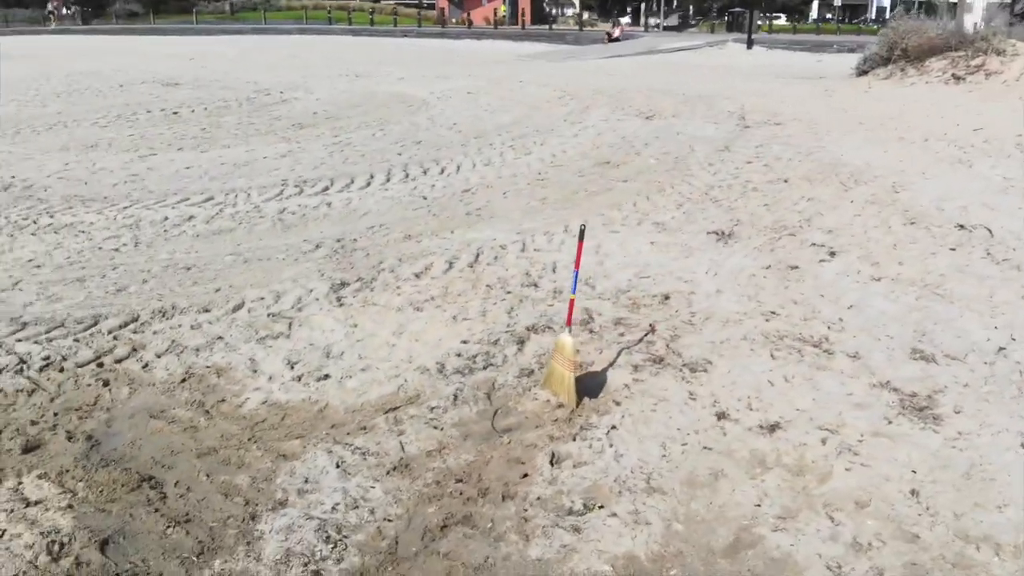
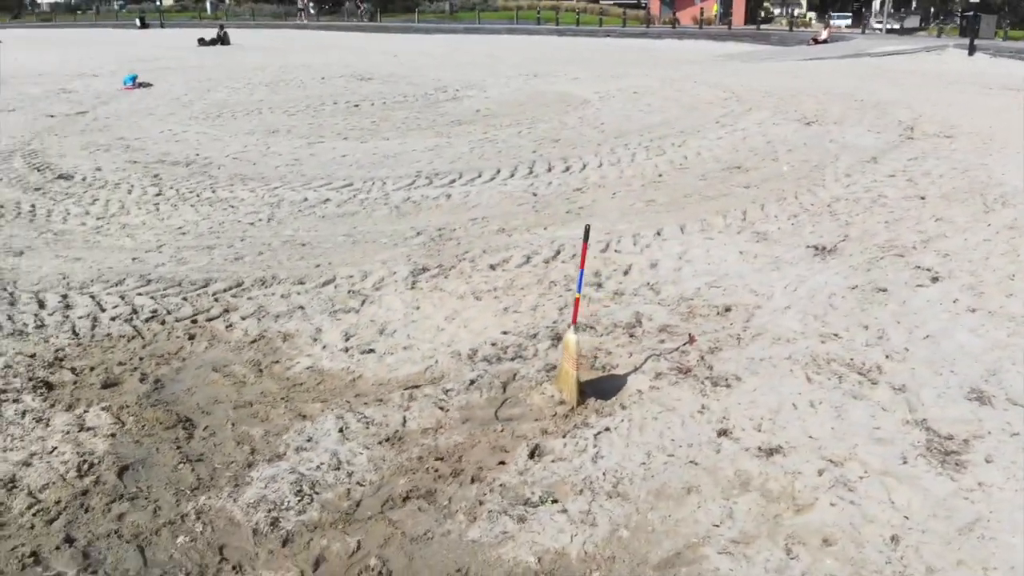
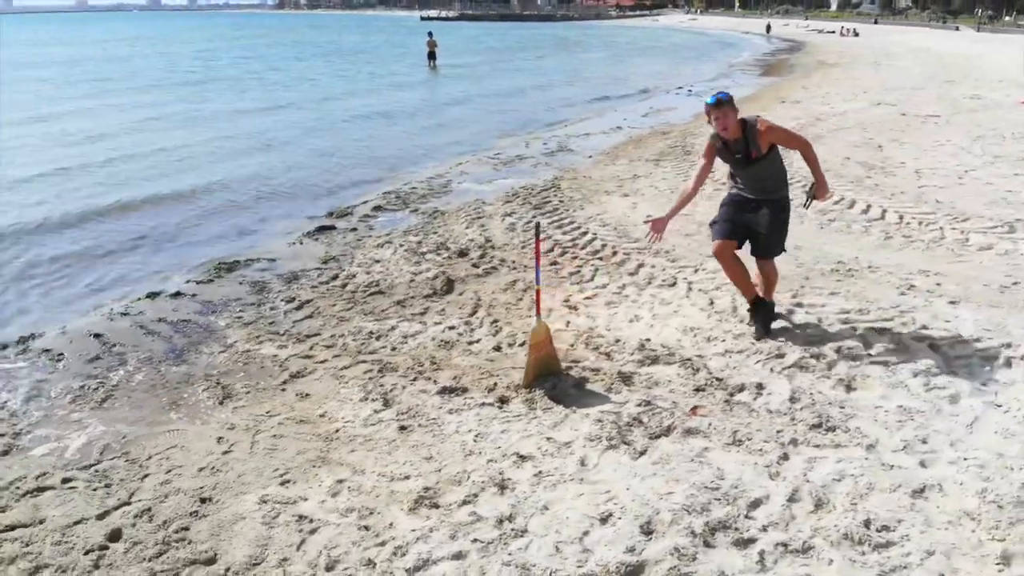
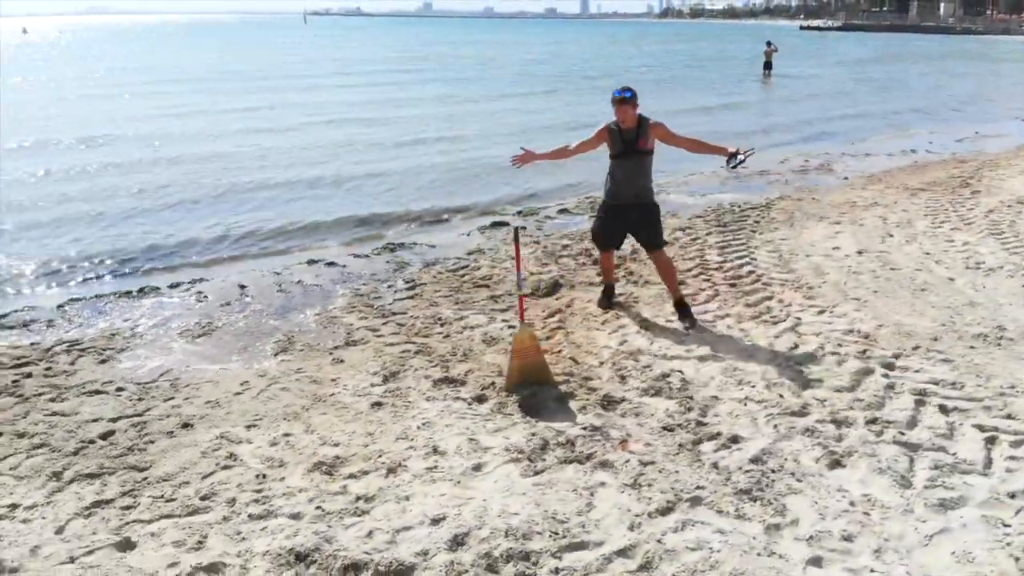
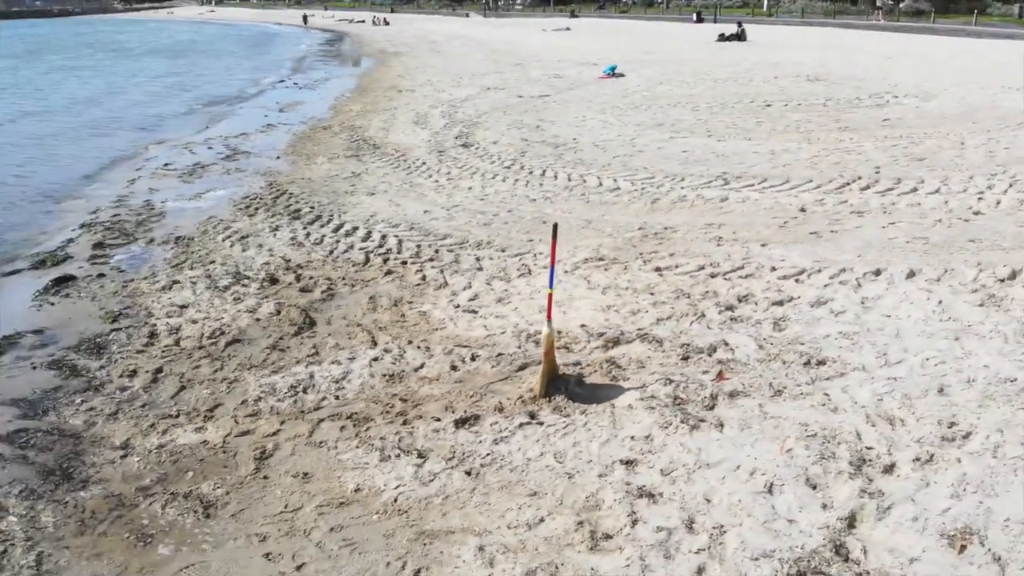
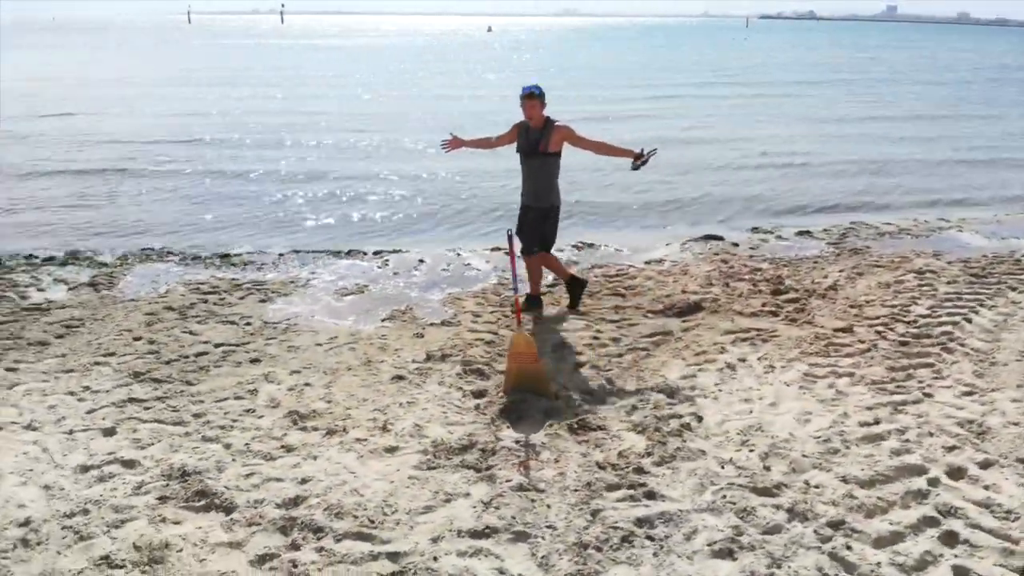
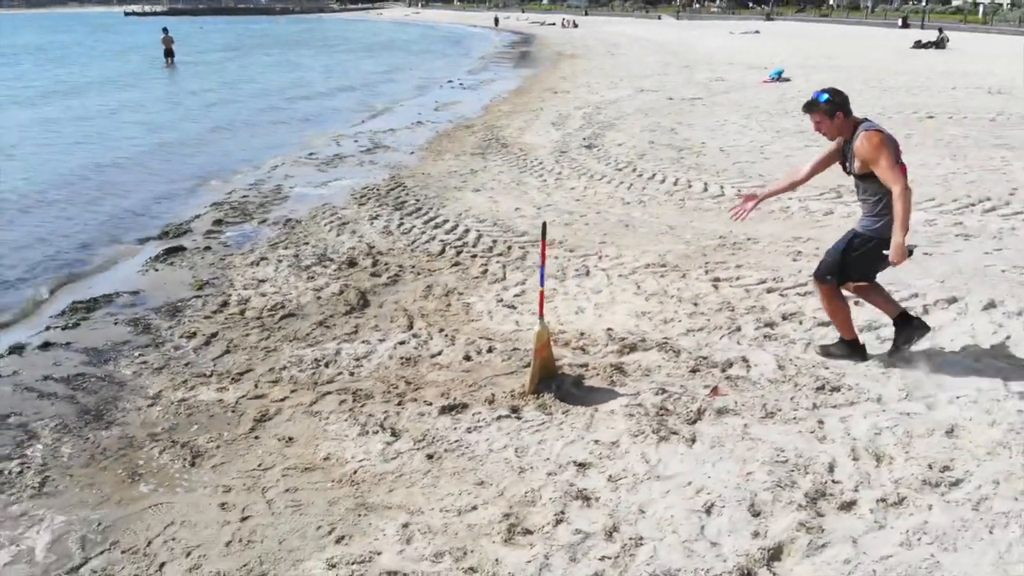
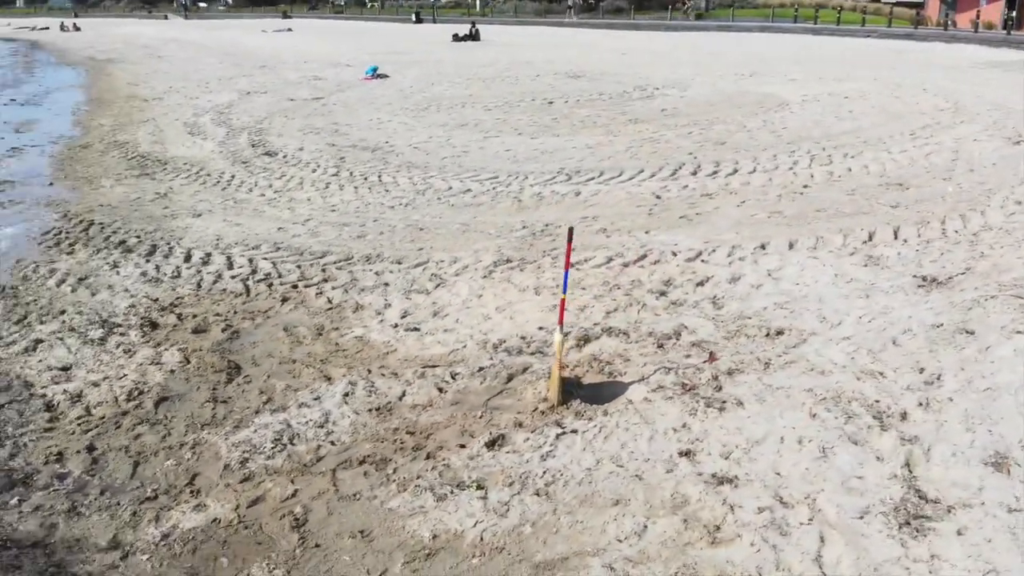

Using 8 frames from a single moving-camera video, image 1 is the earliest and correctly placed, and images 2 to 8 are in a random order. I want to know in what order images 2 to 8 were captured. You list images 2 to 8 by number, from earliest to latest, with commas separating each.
2, 8, 5, 7, 3, 4, 6
